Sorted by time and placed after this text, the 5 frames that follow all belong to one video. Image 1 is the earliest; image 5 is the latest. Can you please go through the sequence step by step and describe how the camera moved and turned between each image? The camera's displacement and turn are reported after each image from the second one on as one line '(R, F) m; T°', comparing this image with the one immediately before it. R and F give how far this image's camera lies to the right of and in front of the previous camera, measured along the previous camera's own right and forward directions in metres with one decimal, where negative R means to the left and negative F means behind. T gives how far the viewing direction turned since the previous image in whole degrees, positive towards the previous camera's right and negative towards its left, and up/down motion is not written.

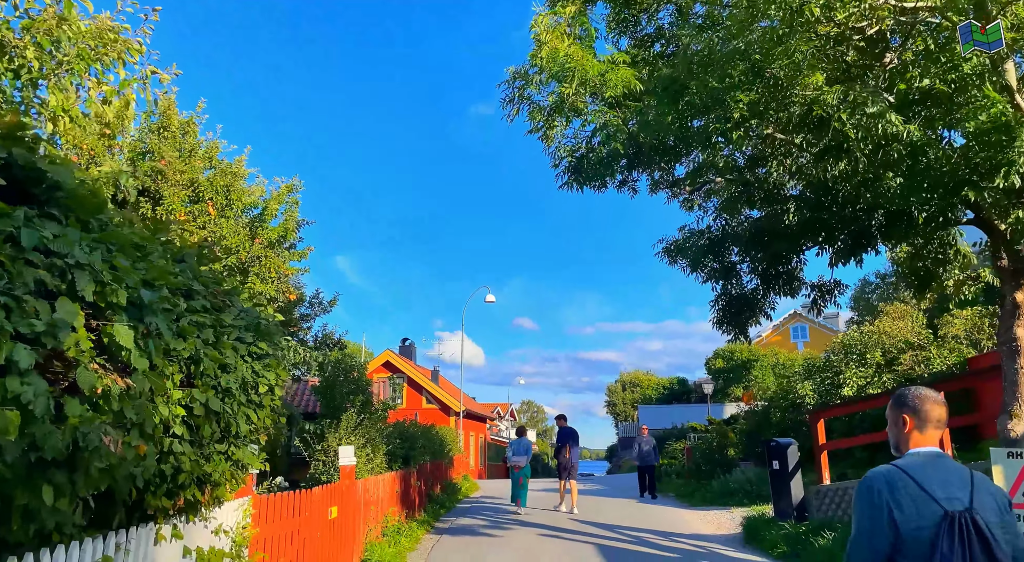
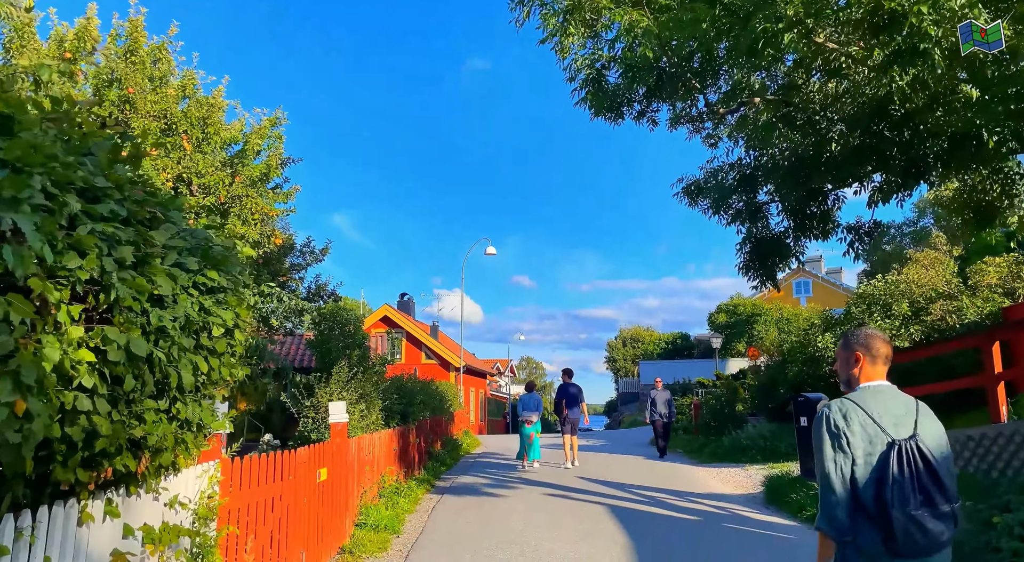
(-0.1, +0.8) m; 0°
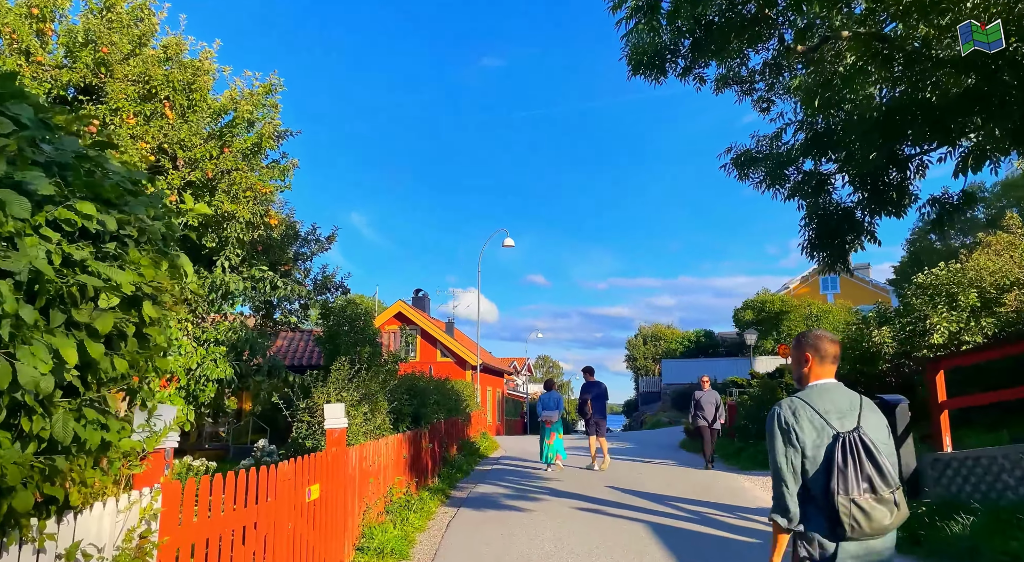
(-0.1, +1.1) m; -1°
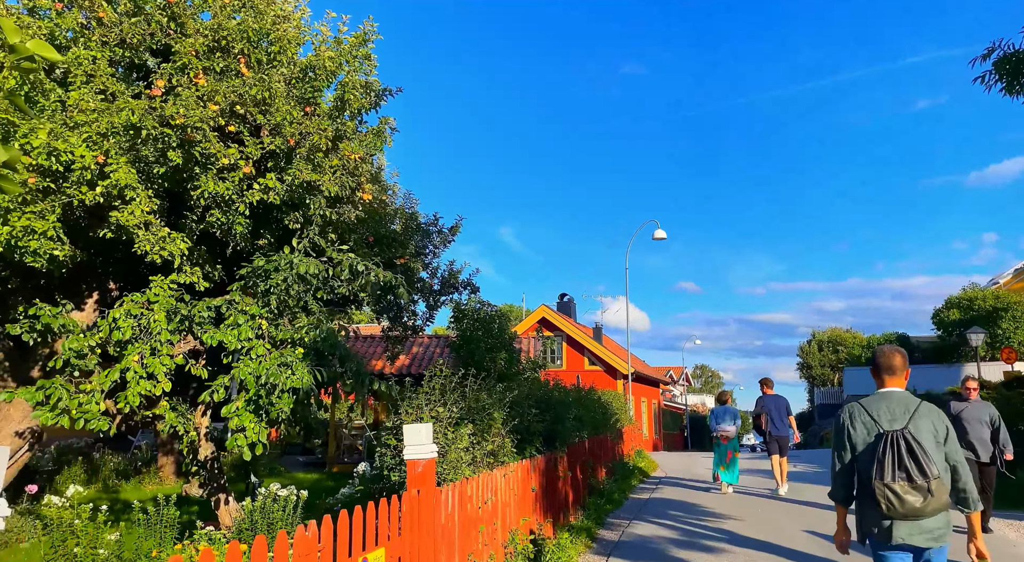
(-0.1, +2.0) m; -13°
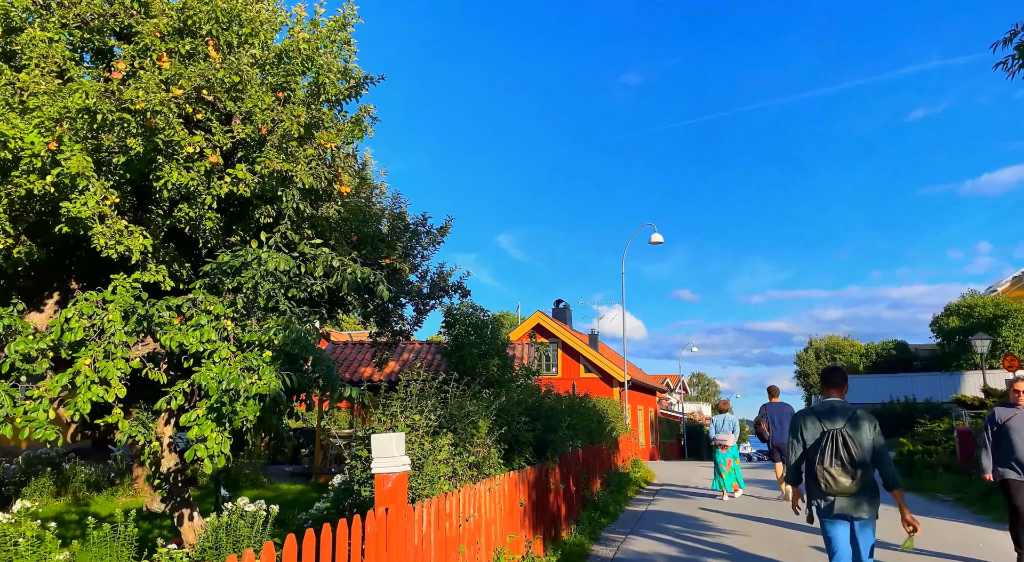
(+0.1, +0.4) m; 0°
